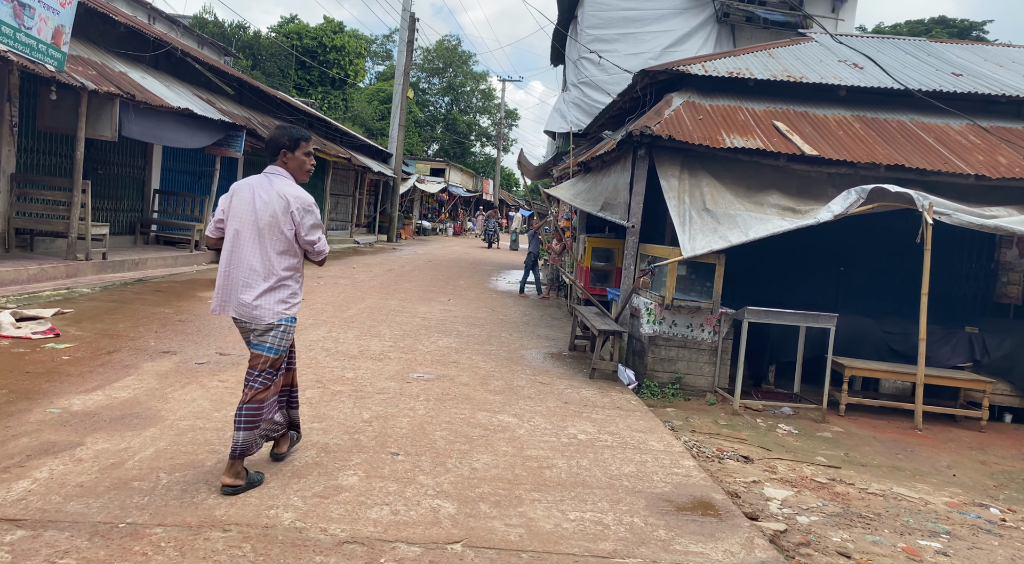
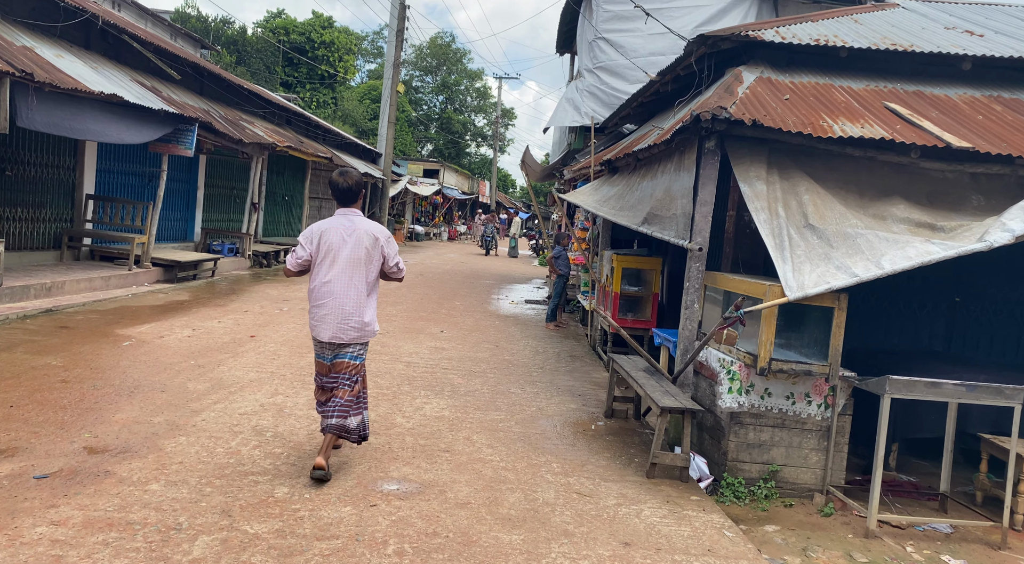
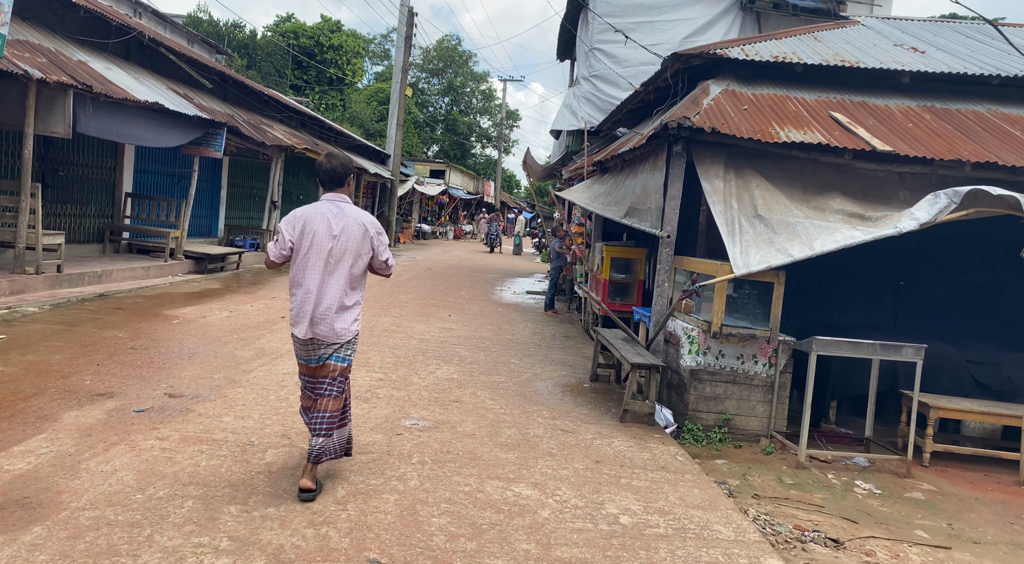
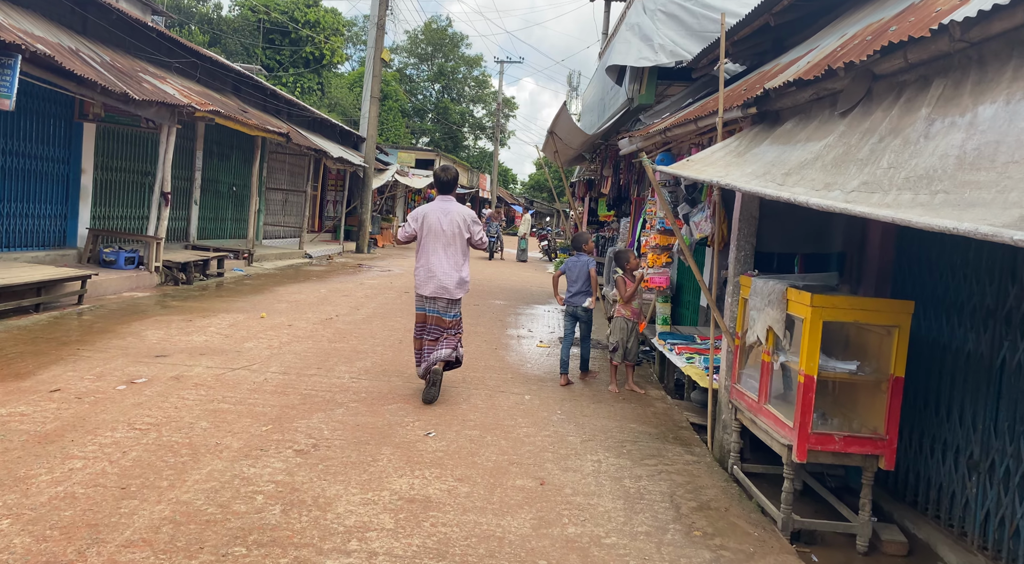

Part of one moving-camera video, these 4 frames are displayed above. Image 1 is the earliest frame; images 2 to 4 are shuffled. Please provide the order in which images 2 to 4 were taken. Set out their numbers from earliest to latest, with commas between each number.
3, 2, 4
